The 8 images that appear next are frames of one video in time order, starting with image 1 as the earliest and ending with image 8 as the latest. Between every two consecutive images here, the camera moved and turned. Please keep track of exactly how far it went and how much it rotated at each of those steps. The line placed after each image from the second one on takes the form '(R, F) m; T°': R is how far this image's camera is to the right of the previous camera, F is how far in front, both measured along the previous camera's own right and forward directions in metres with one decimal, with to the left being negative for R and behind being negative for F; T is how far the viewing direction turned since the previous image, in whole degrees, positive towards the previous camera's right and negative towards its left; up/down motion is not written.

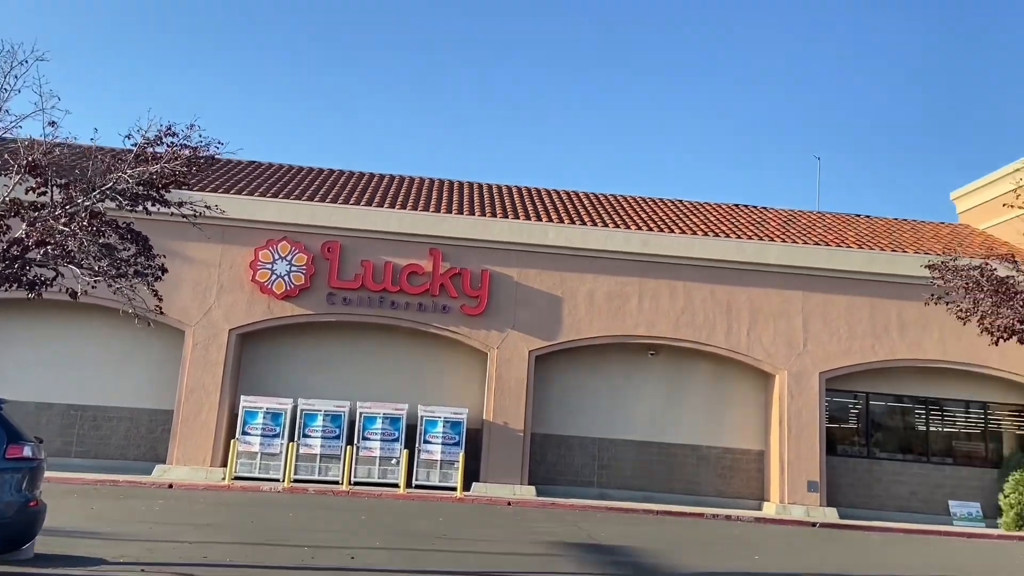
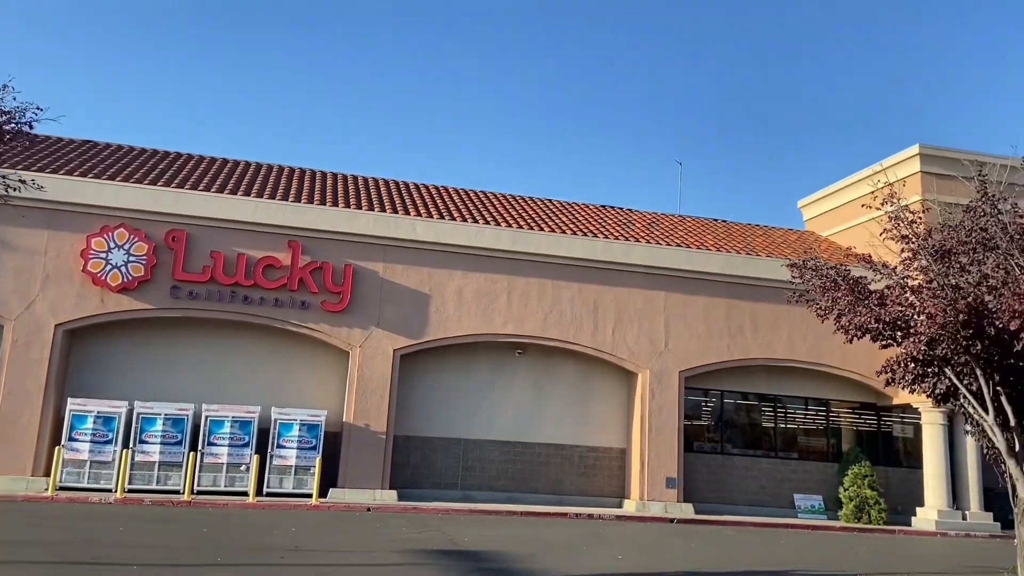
(-0.1, +0.6) m; +10°
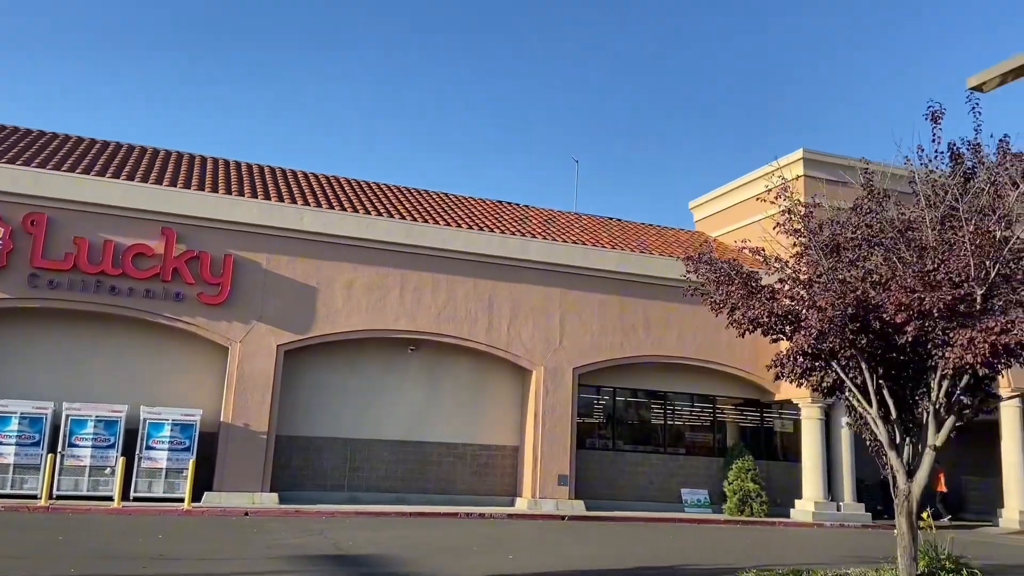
(+0.1, +0.4) m; +8°
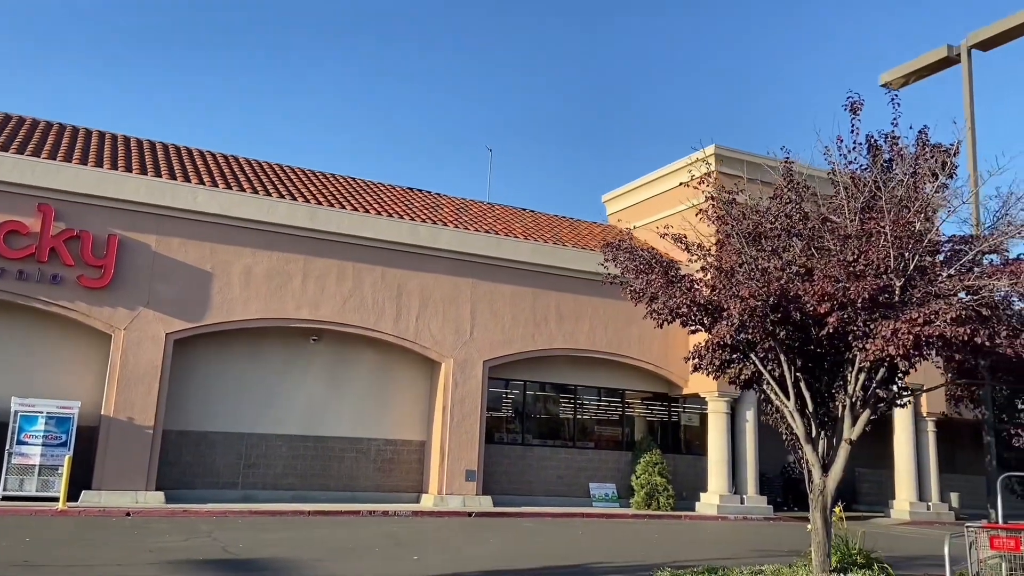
(0.0, +0.6) m; +7°
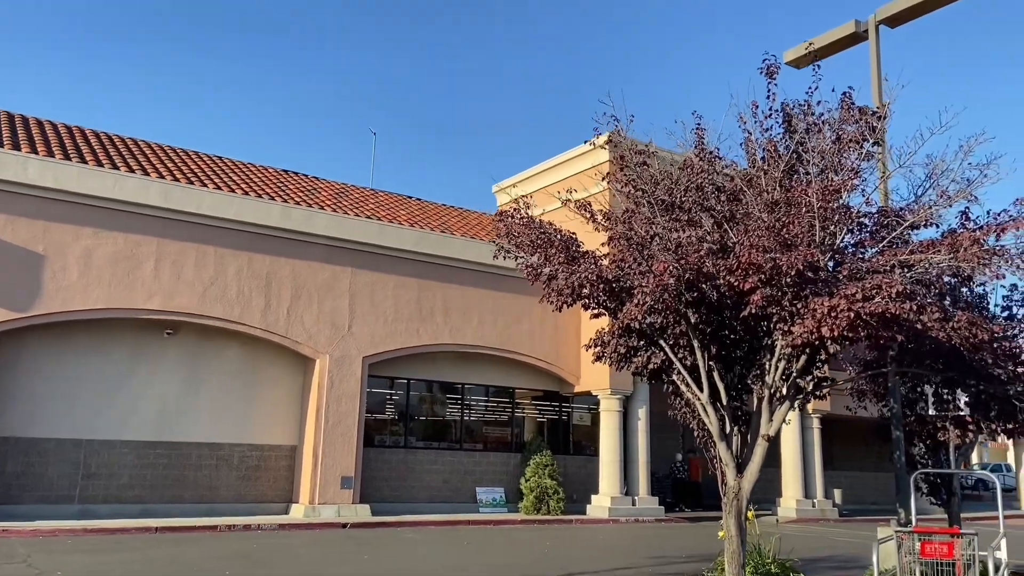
(+0.1, +1.3) m; +8°
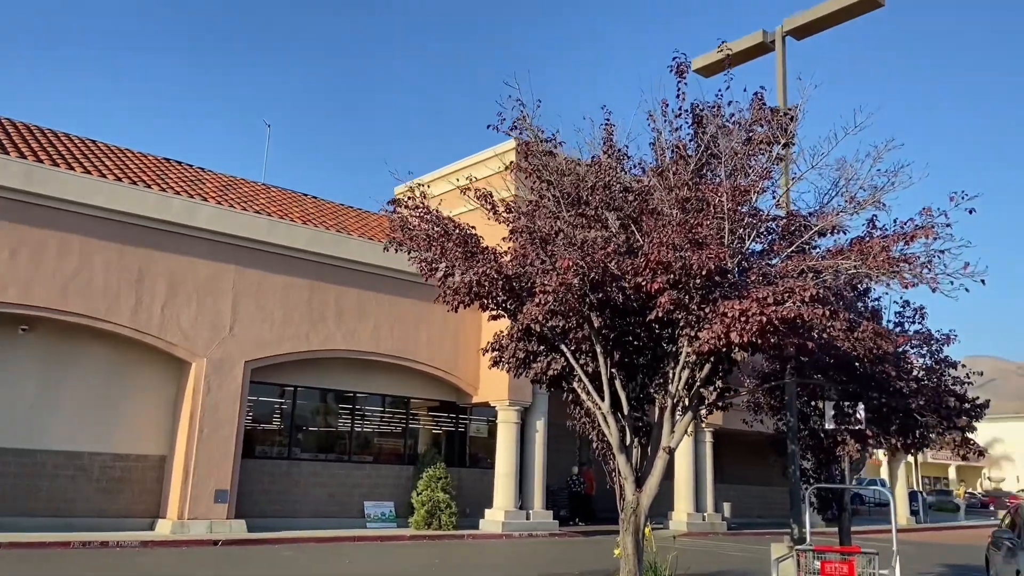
(+0.1, +0.6) m; +7°
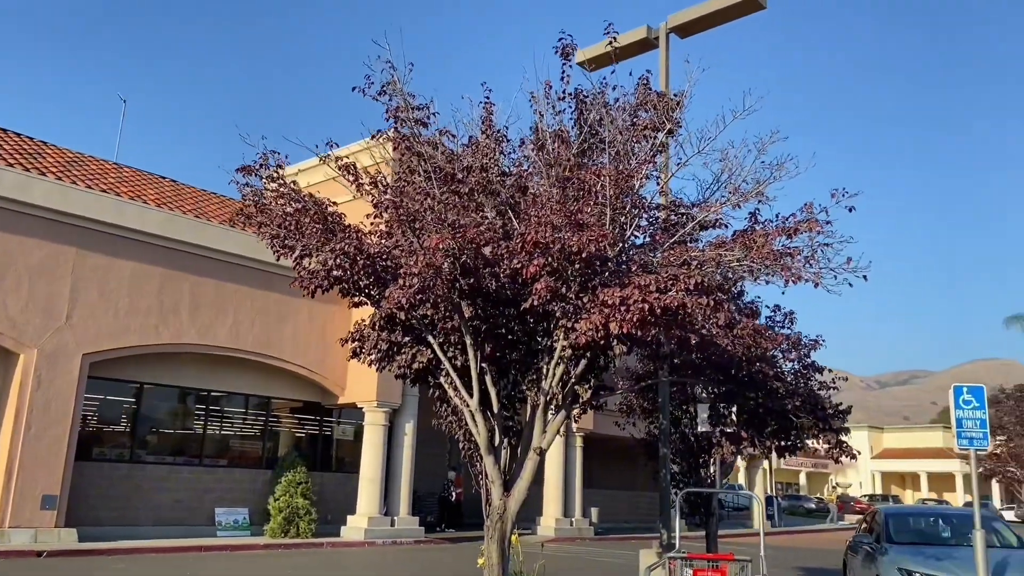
(+0.1, +0.6) m; +9°
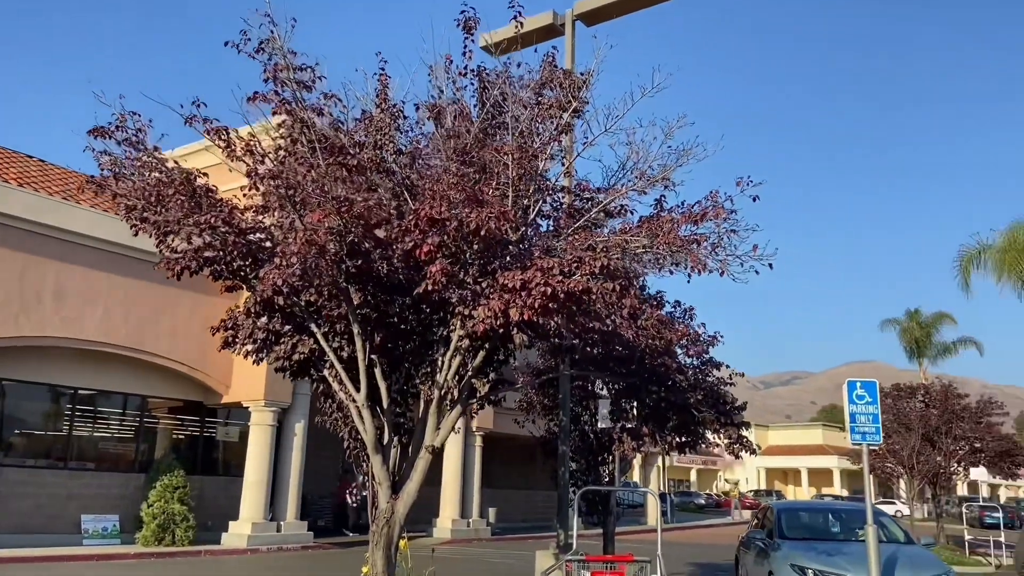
(+0.1, +0.4) m; +7°
